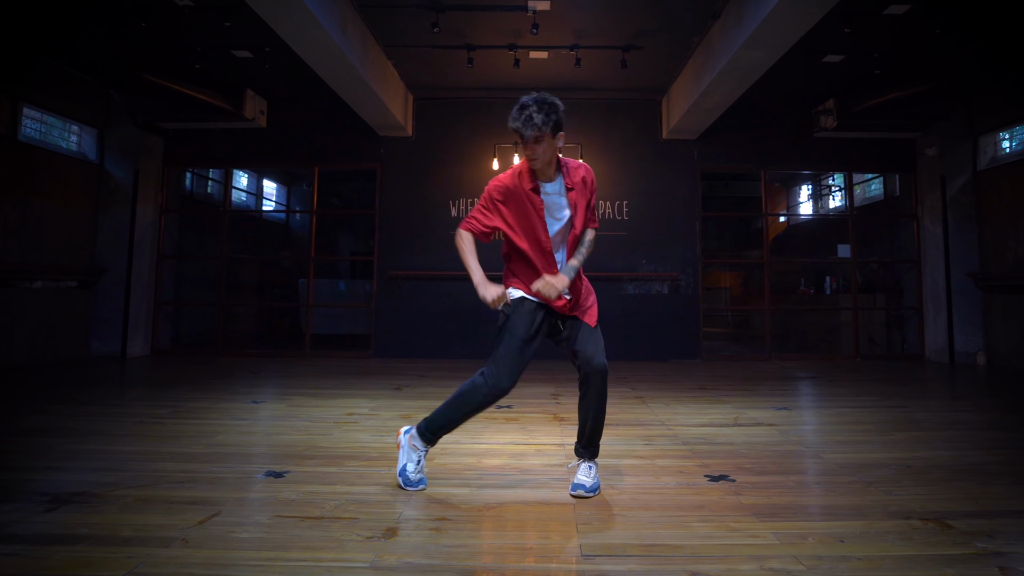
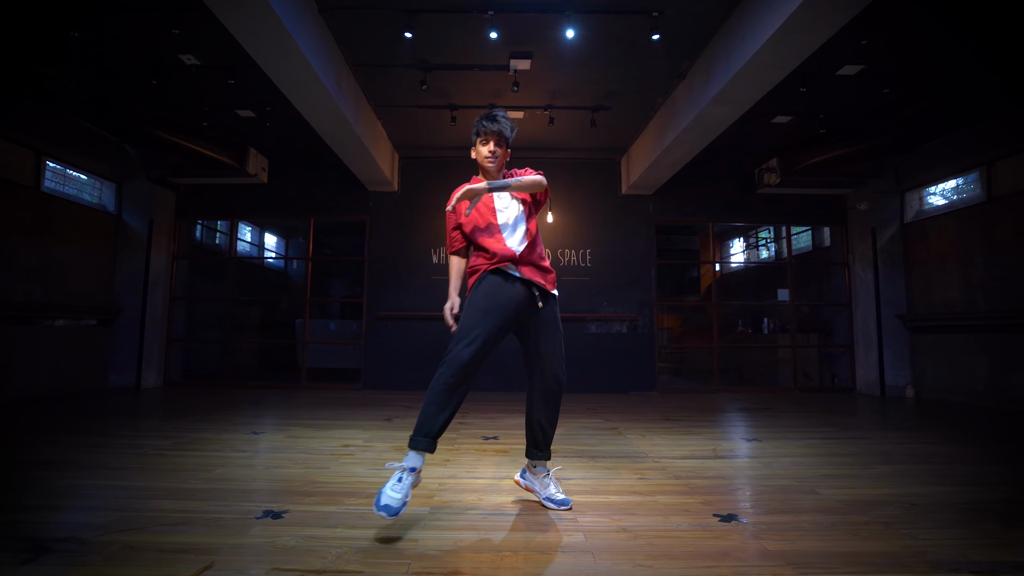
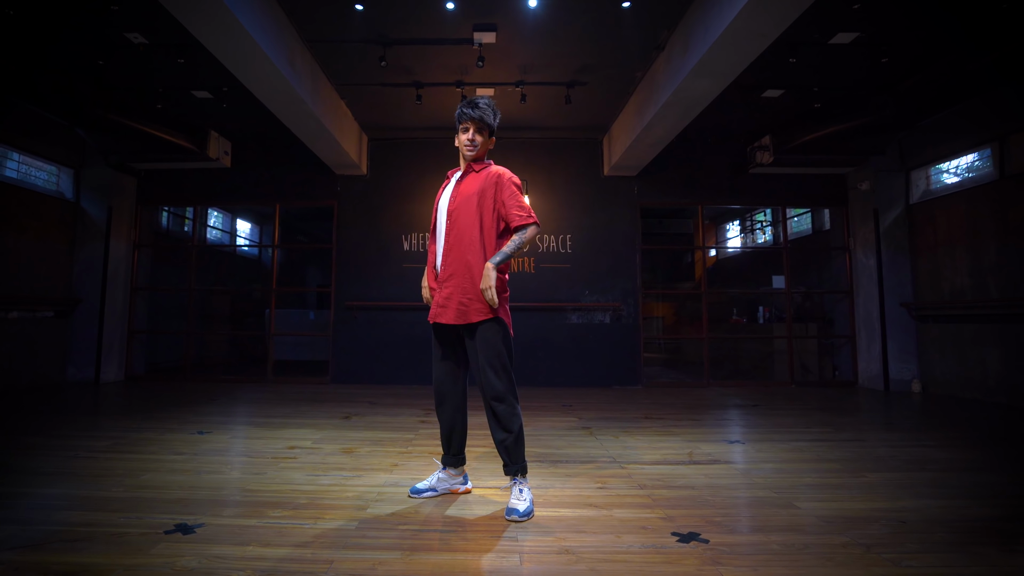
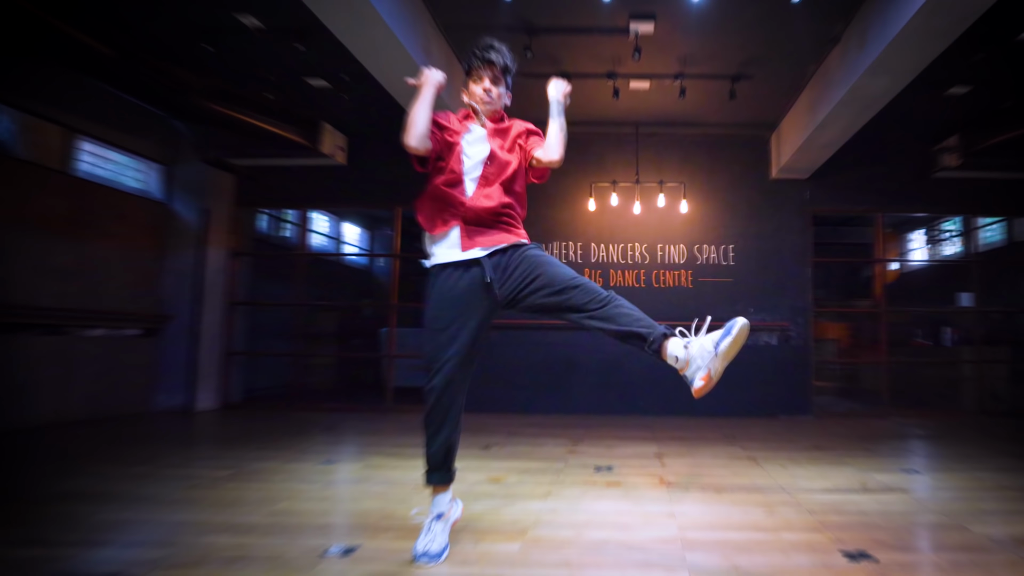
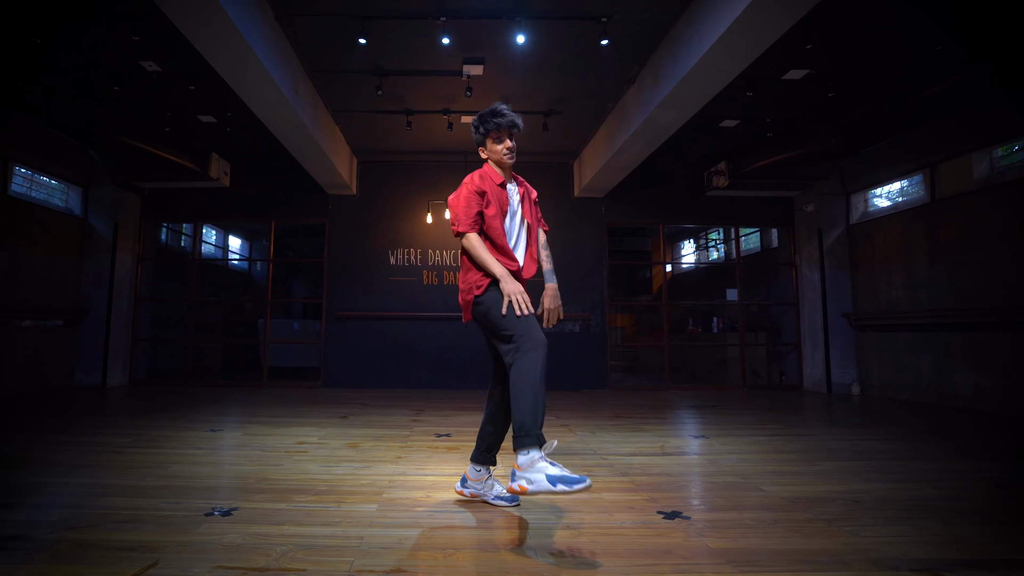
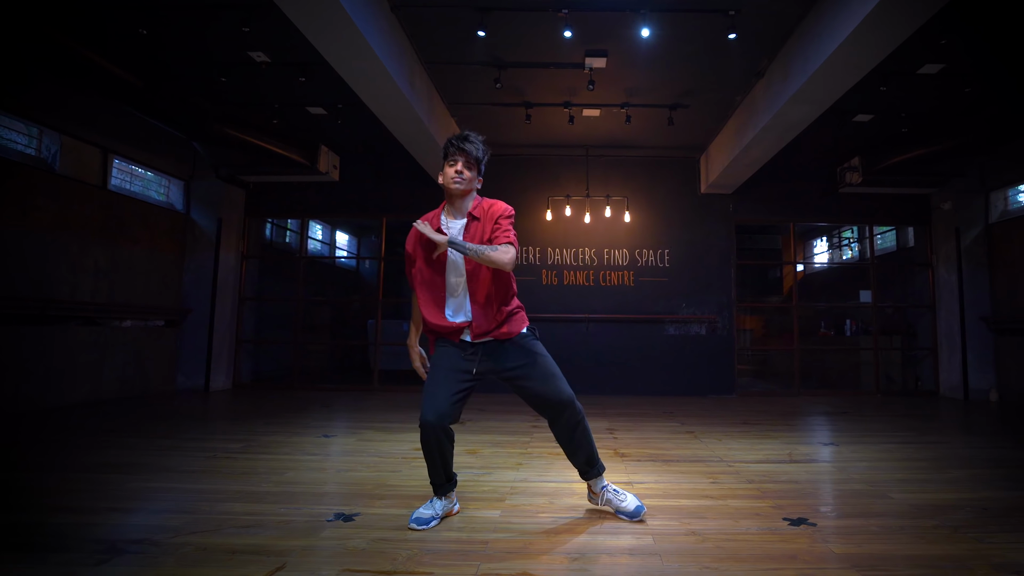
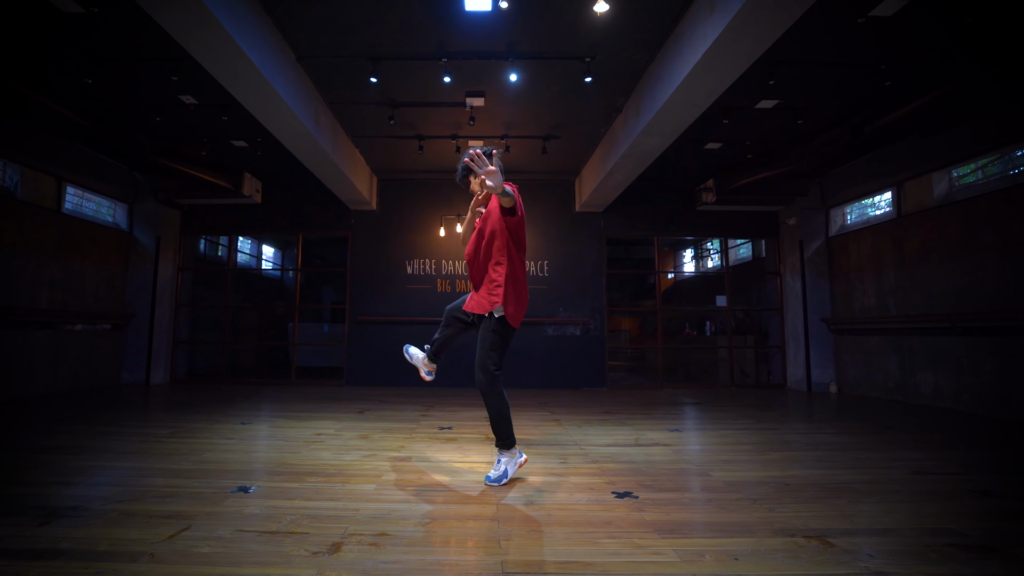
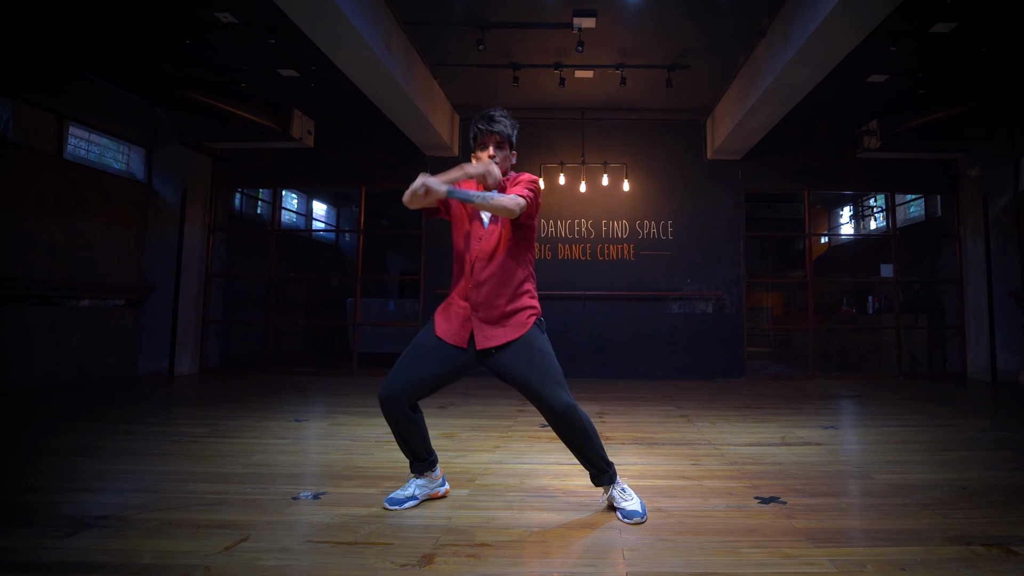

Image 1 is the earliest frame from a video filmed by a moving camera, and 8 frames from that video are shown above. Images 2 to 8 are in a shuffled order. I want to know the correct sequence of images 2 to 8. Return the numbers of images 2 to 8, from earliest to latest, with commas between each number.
8, 4, 6, 2, 5, 7, 3
